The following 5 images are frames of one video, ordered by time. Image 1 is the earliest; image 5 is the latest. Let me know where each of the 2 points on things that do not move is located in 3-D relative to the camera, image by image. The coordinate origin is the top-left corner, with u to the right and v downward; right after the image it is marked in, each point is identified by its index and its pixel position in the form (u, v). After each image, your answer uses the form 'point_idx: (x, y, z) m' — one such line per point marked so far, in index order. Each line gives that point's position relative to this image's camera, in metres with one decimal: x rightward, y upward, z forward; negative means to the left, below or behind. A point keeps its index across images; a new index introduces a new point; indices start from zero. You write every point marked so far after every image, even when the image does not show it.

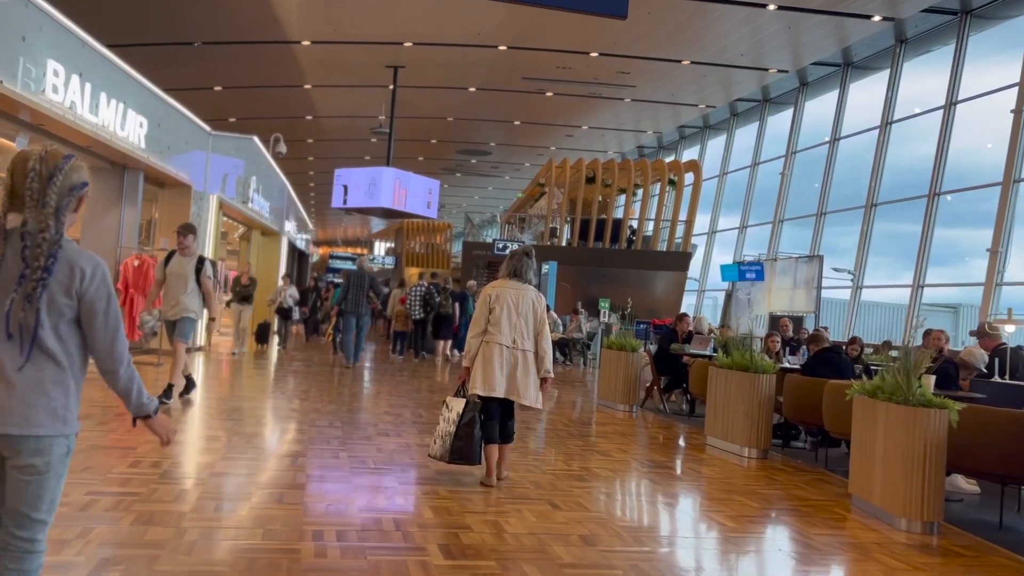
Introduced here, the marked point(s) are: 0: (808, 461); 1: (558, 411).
0: (+1.9, -1.1, +5.5) m
1: (+0.4, -1.1, +7.7) m
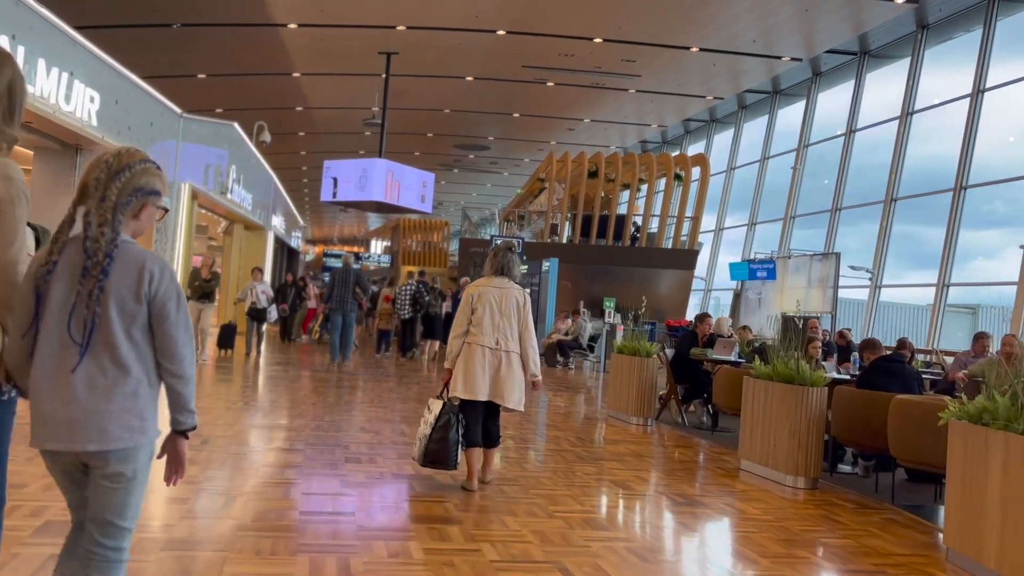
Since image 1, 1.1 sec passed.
0: (+1.9, -1.1, +4.6) m
1: (+0.4, -1.1, +6.7) m
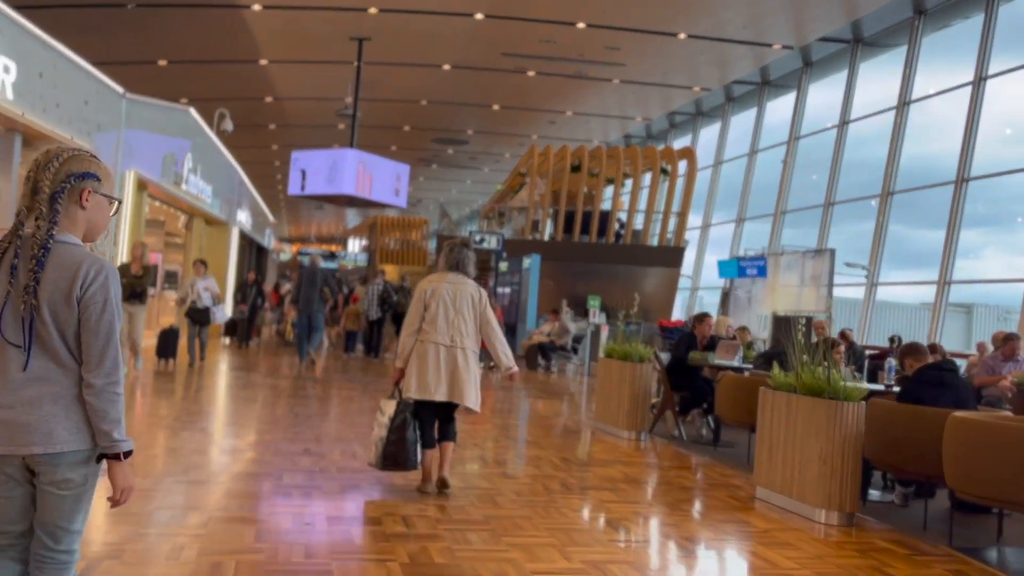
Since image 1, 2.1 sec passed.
0: (+1.8, -1.1, +3.8) m
1: (+0.2, -1.0, +5.9) m
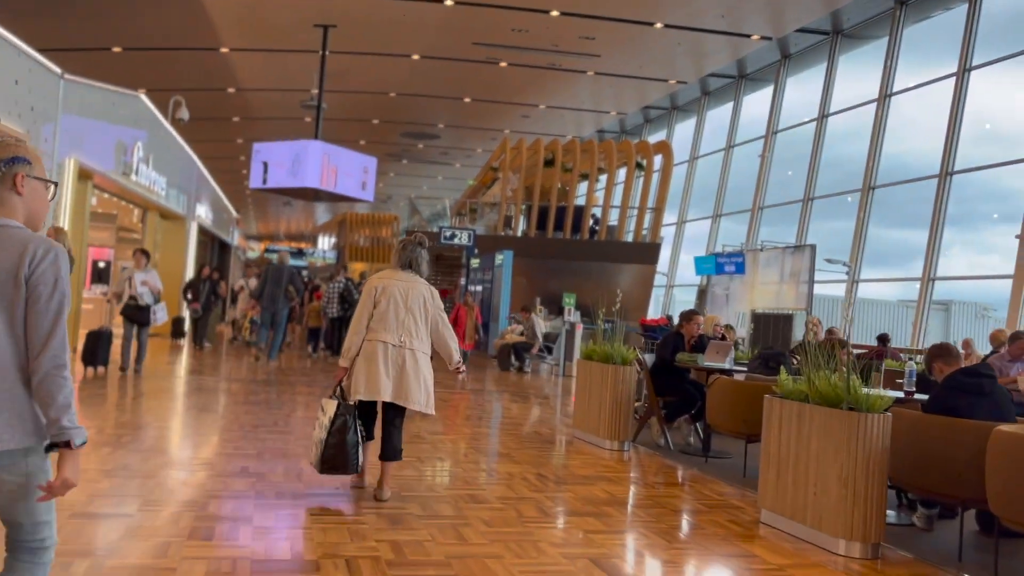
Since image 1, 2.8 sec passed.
0: (+1.6, -1.0, +3.3) m
1: (0.0, -1.0, +5.3) m
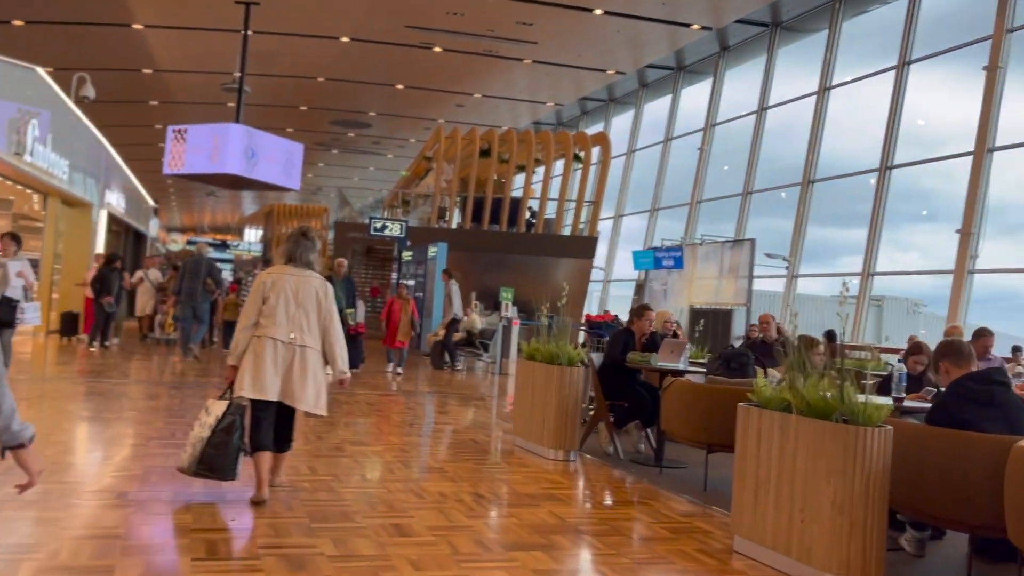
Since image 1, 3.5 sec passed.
0: (+1.4, -1.0, +2.8) m
1: (-0.3, -1.0, +4.8) m
